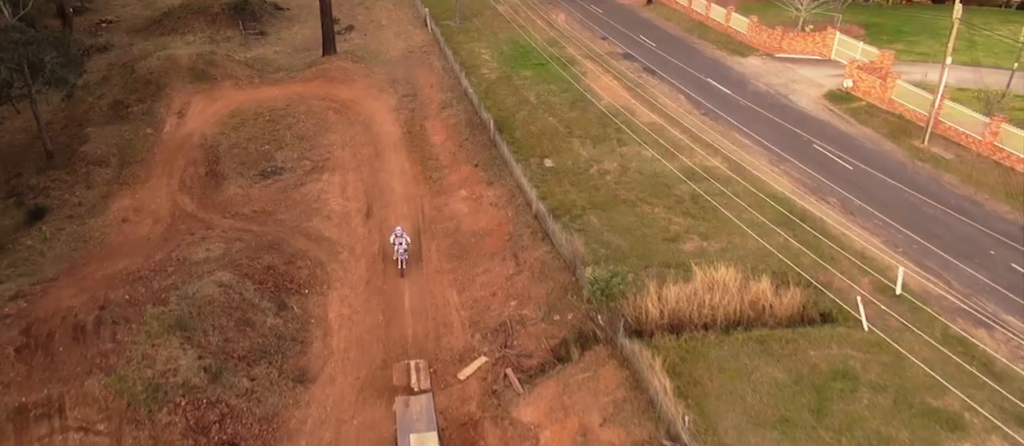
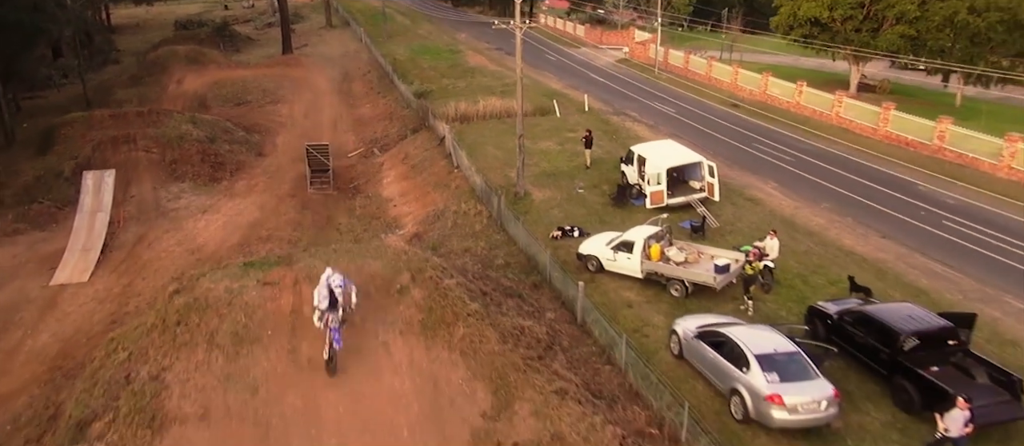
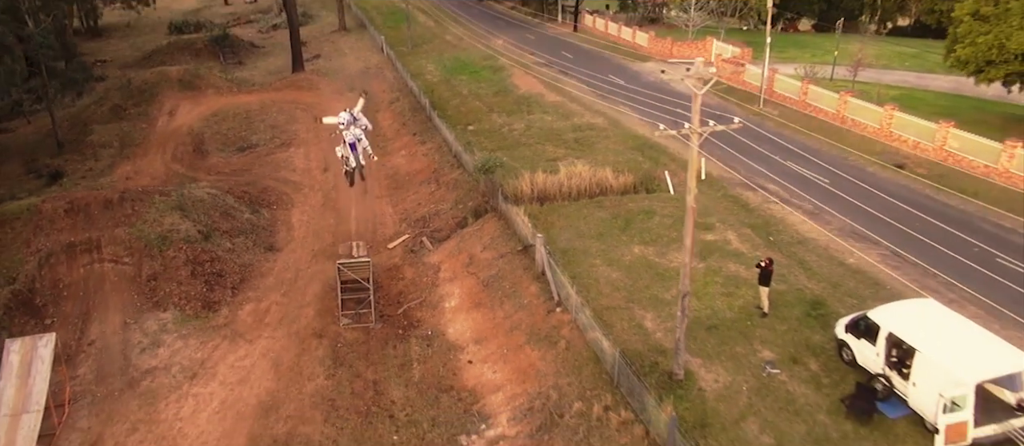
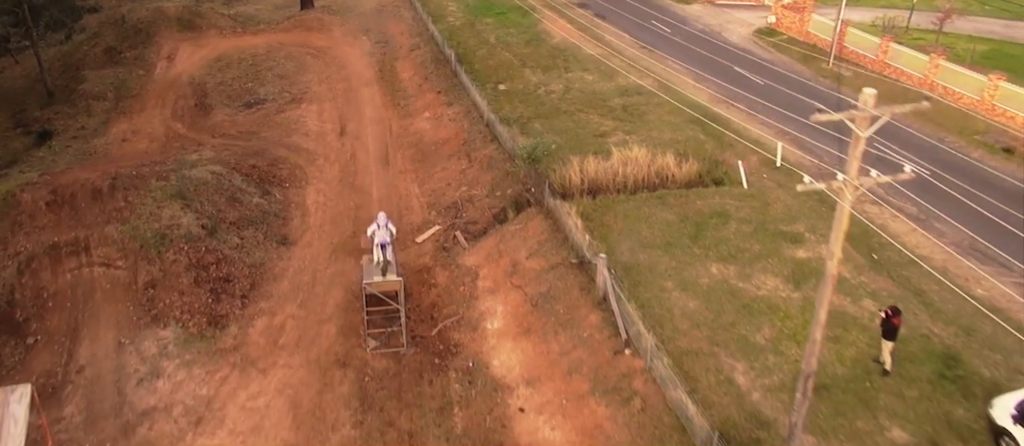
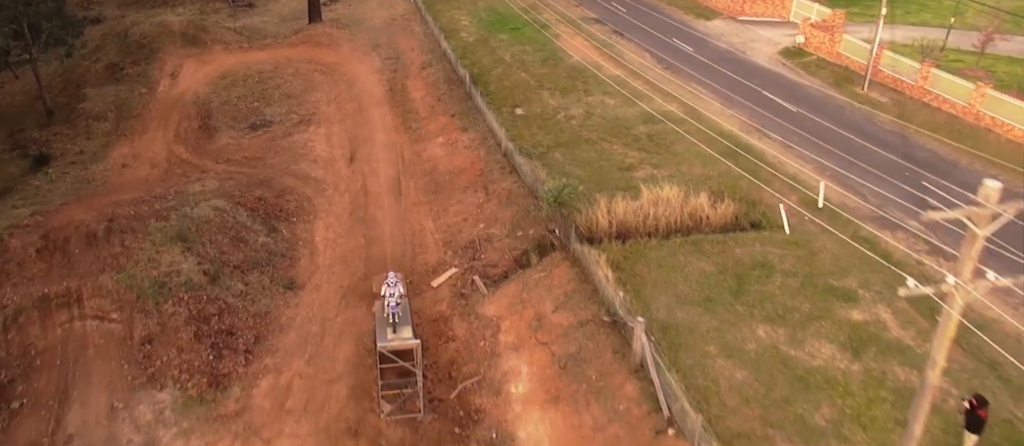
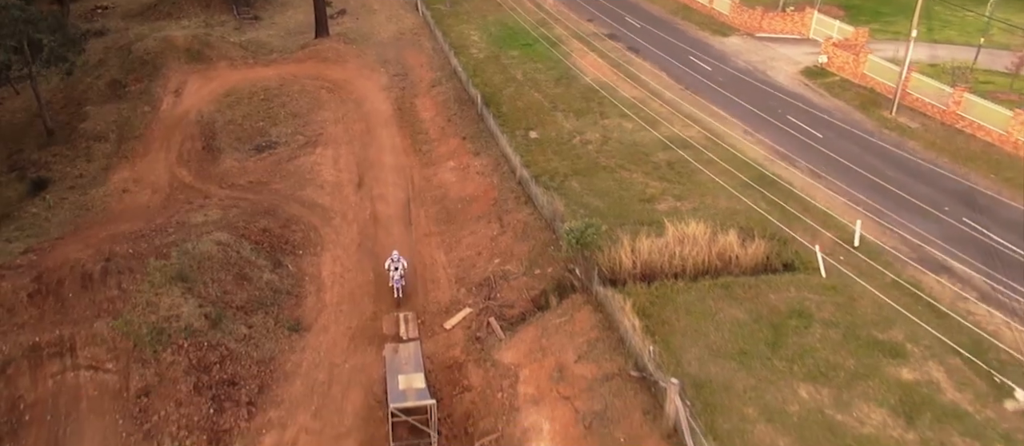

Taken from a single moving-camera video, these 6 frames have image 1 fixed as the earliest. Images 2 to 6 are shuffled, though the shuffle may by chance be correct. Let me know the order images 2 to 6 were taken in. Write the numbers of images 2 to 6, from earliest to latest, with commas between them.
6, 5, 4, 3, 2
